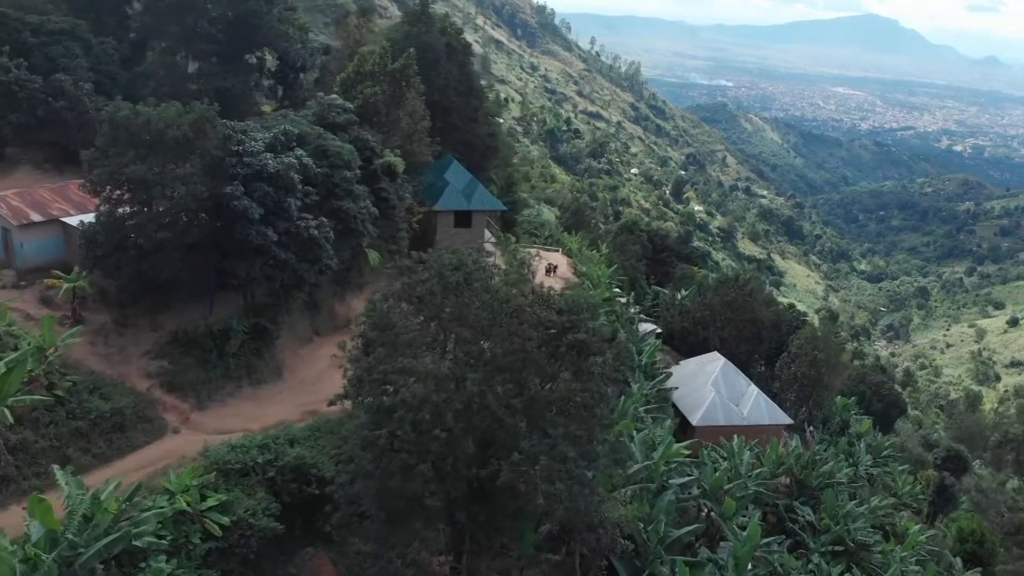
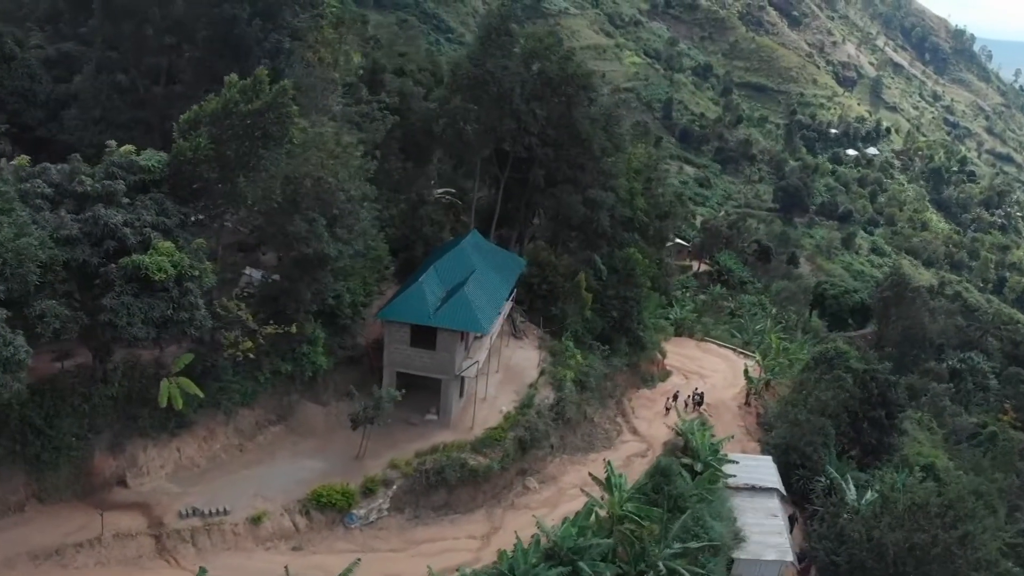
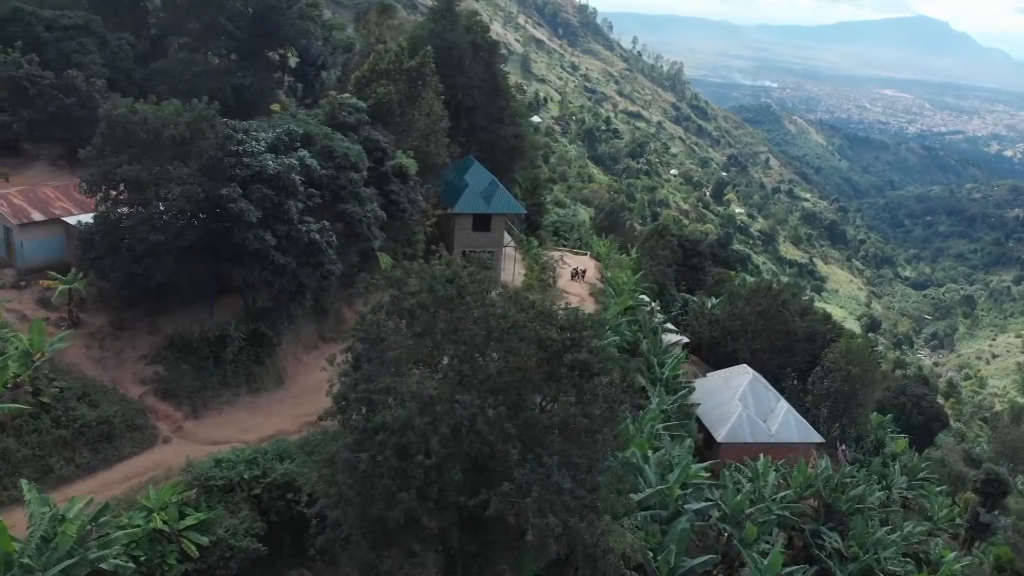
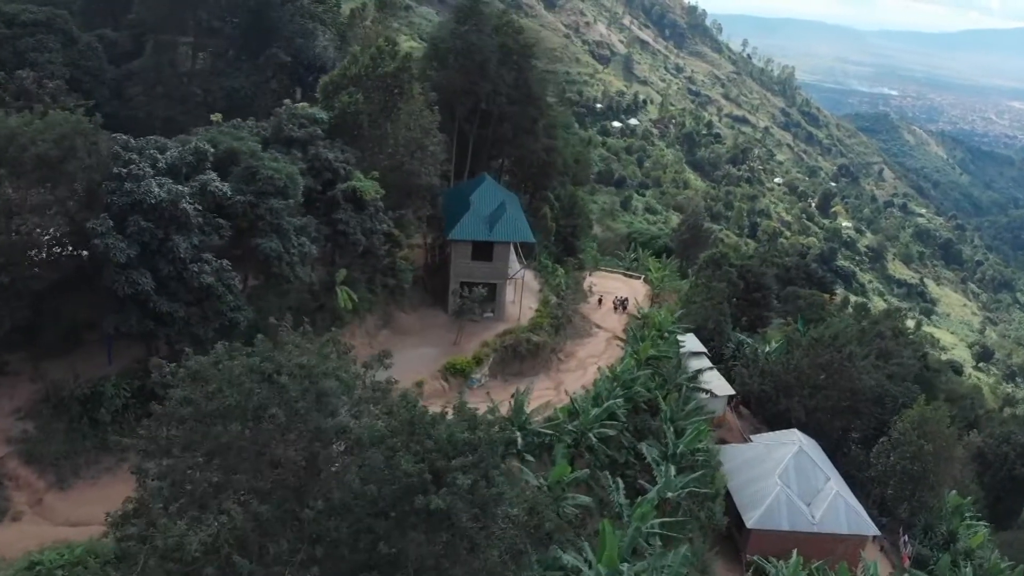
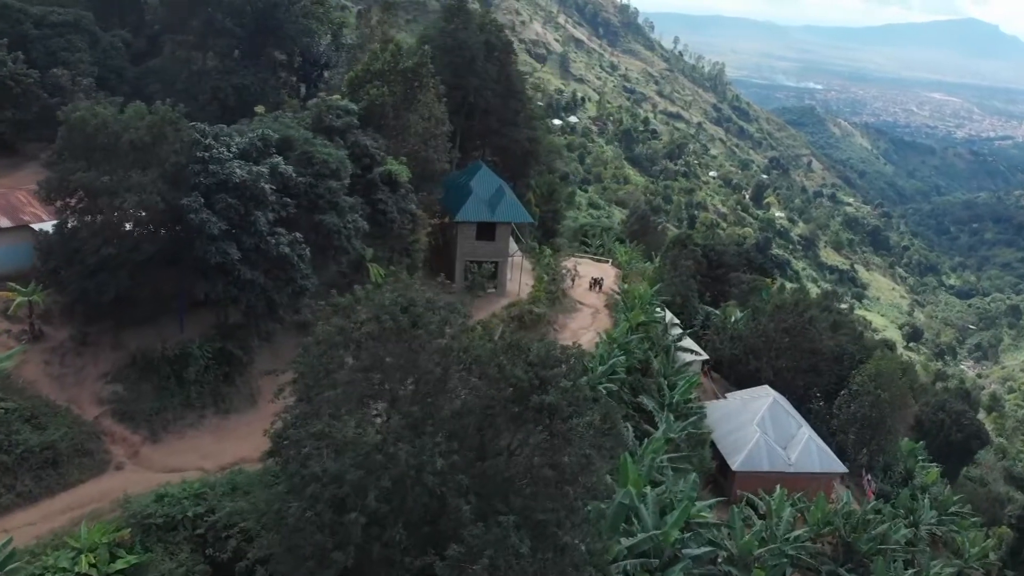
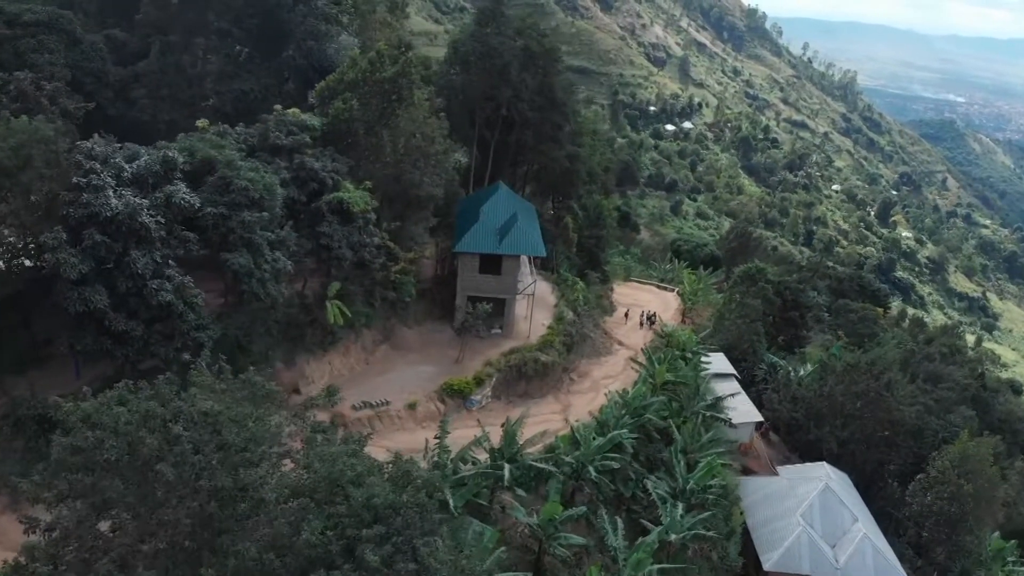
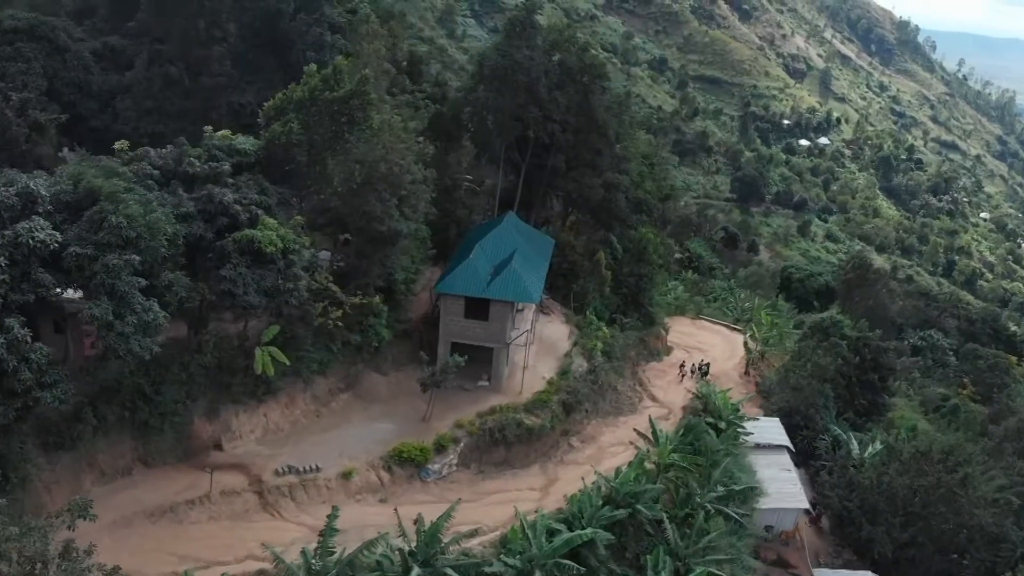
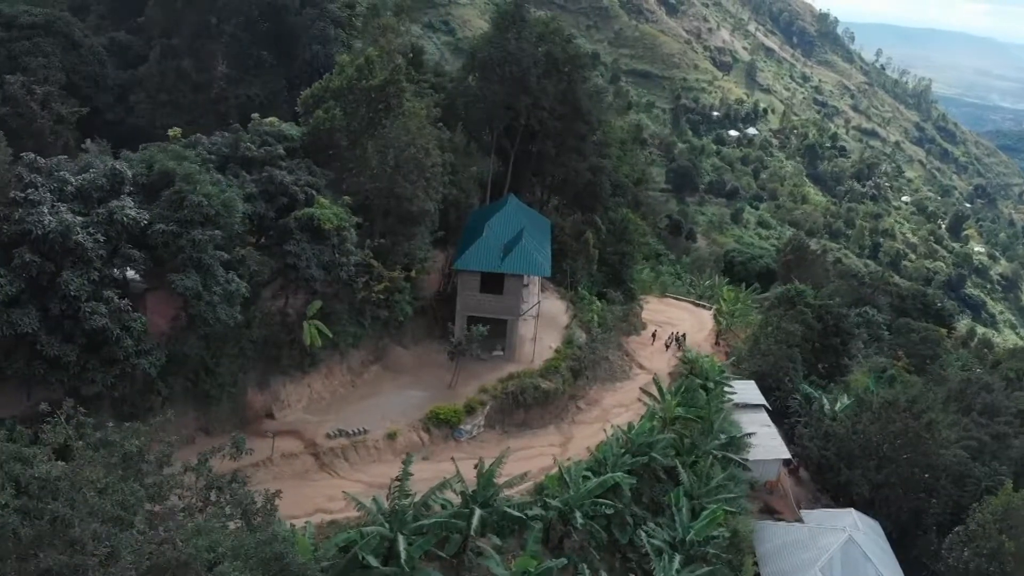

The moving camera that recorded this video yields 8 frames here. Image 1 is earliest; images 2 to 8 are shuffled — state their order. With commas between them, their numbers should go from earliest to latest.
3, 5, 4, 6, 8, 7, 2
